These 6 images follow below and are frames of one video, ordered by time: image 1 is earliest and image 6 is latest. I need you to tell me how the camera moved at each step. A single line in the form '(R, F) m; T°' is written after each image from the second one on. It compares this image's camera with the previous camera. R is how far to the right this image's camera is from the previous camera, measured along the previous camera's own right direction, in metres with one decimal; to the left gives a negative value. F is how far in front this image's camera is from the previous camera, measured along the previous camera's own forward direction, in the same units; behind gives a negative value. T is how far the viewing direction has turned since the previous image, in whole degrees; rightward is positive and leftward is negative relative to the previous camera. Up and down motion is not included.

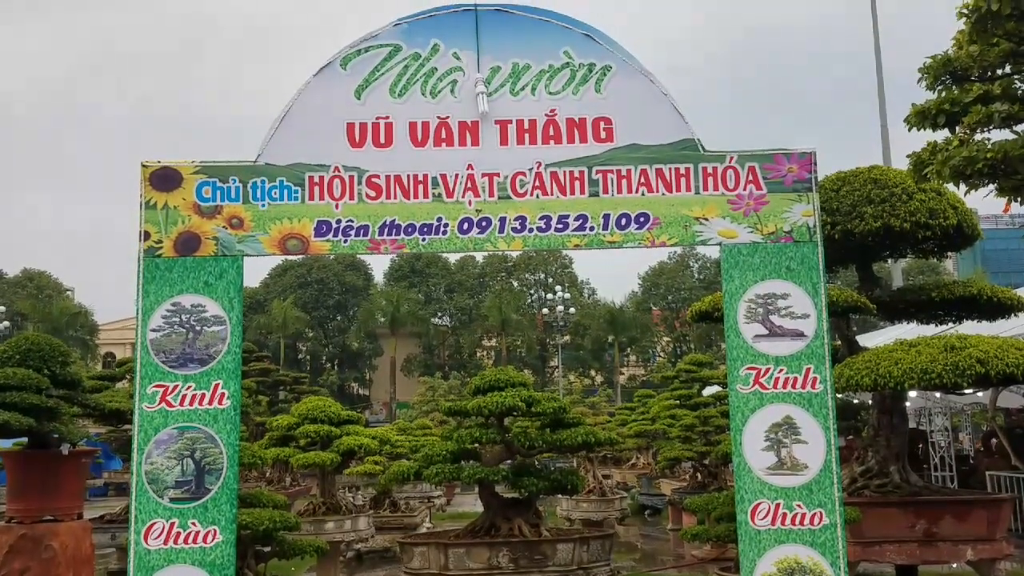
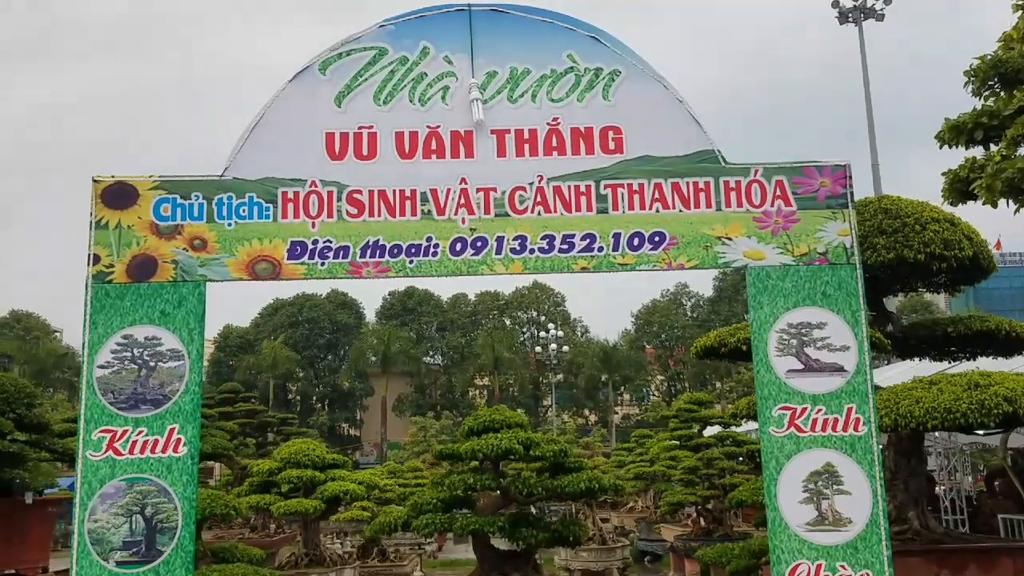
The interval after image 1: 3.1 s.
(-0.1, +0.9) m; +1°
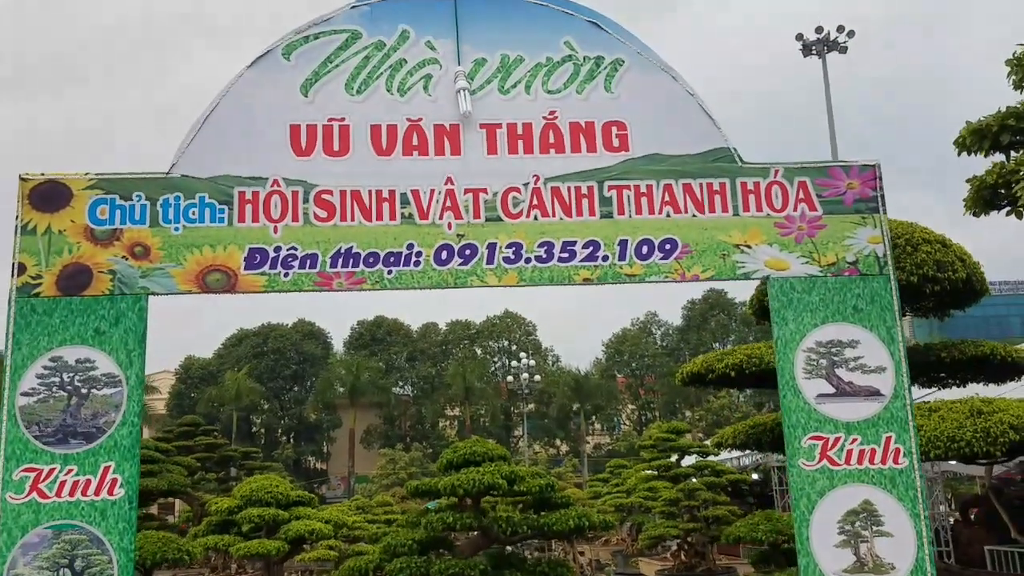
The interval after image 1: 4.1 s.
(-0.1, +0.8) m; +2°
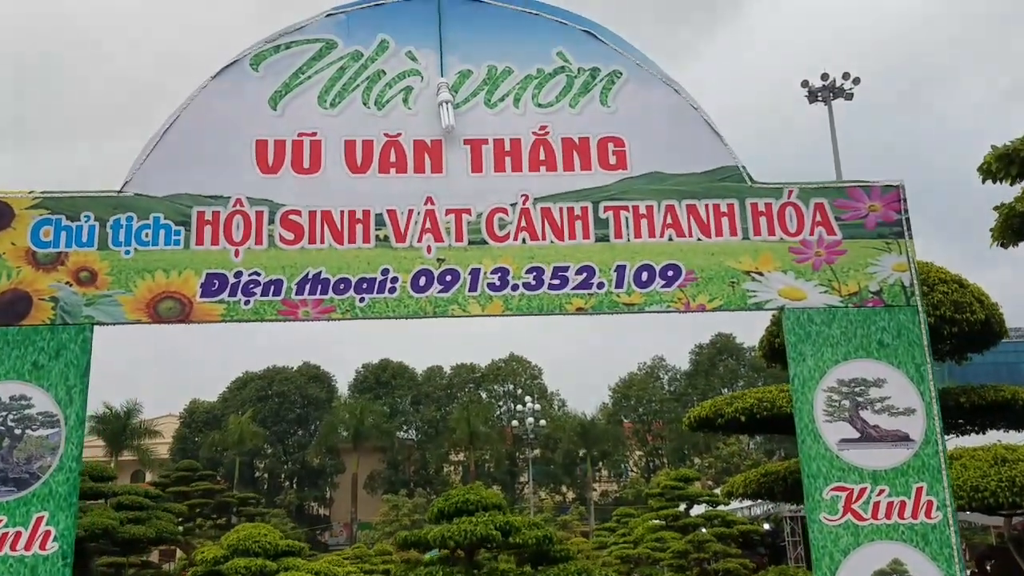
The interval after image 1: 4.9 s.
(+0.1, +0.6) m; 0°
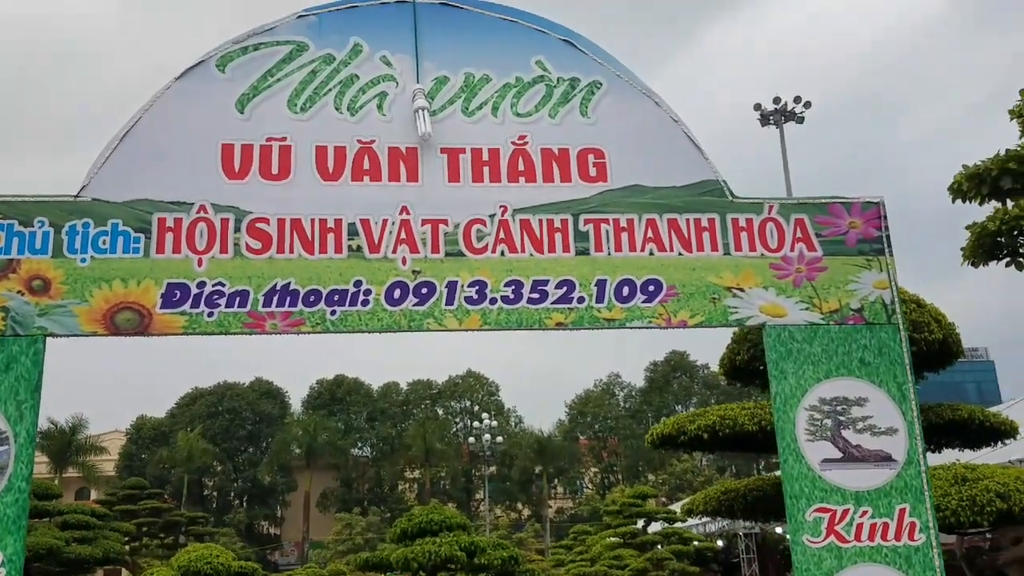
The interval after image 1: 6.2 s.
(-0.1, +0.2) m; +3°
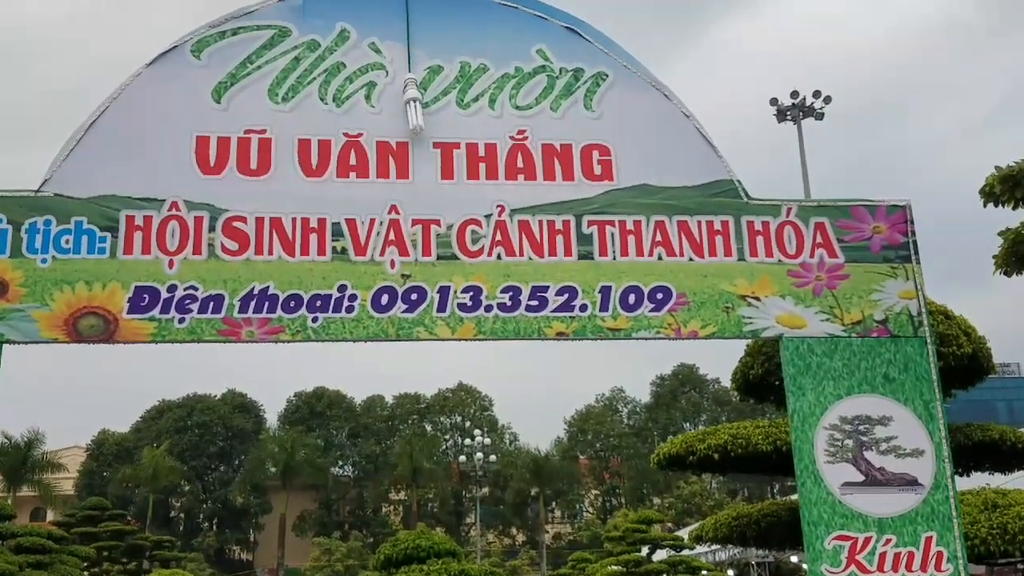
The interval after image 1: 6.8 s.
(0.0, +0.4) m; 0°
